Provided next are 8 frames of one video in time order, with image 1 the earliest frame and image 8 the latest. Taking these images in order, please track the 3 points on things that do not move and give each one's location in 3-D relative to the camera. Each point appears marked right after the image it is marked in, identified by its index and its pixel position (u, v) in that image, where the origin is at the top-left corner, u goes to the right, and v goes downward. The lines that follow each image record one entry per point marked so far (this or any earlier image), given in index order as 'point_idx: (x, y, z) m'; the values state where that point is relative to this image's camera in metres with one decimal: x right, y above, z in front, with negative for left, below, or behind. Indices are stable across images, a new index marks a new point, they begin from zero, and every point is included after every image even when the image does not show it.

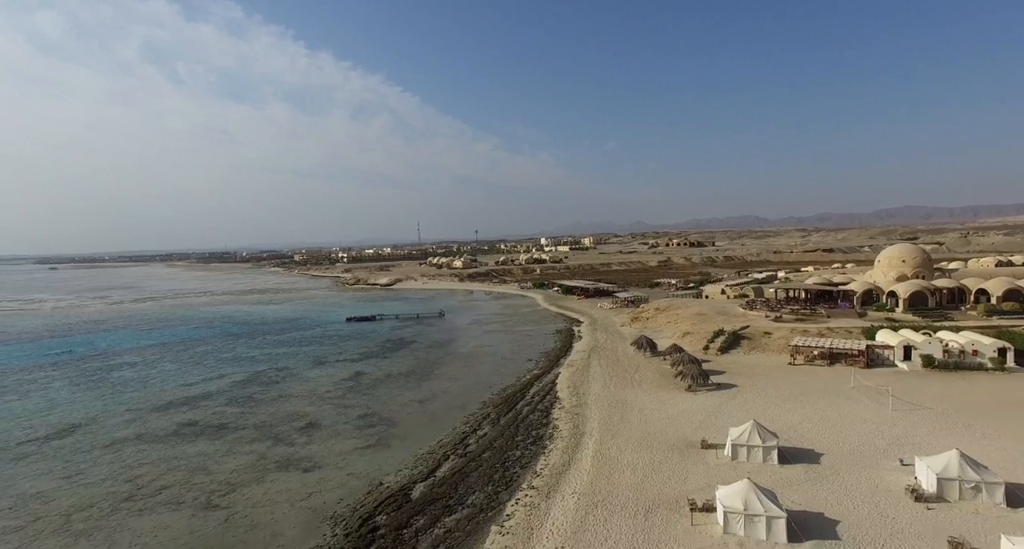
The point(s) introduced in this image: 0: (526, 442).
0: (+0.5, -5.4, +17.5) m
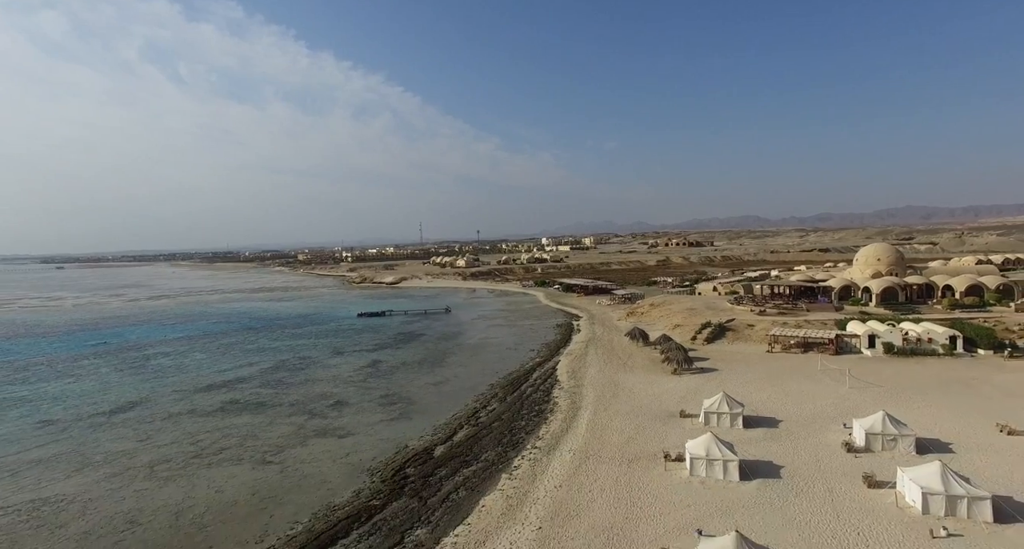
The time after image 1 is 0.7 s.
0: (+0.7, -5.2, +20.3) m
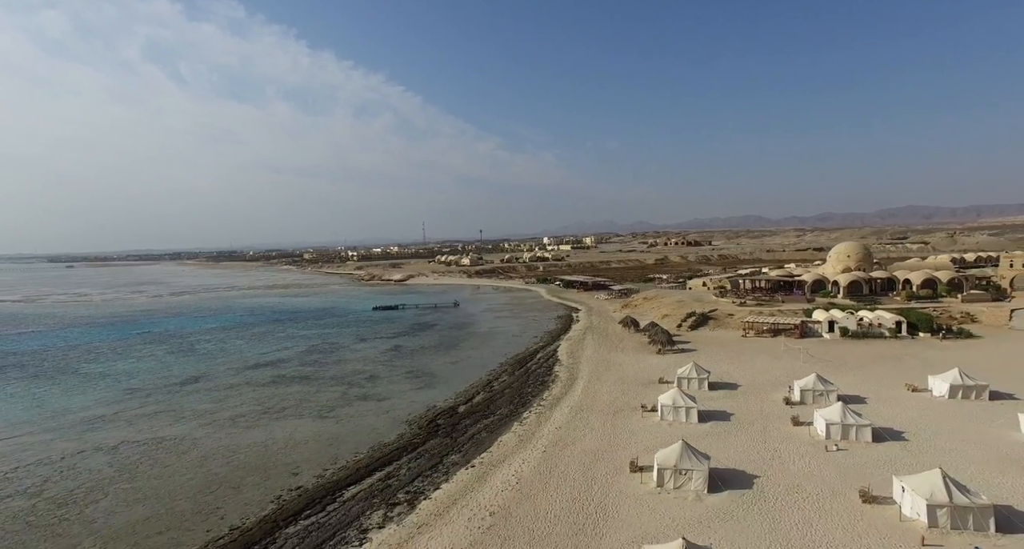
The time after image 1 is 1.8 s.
0: (+1.1, -4.9, +24.5) m
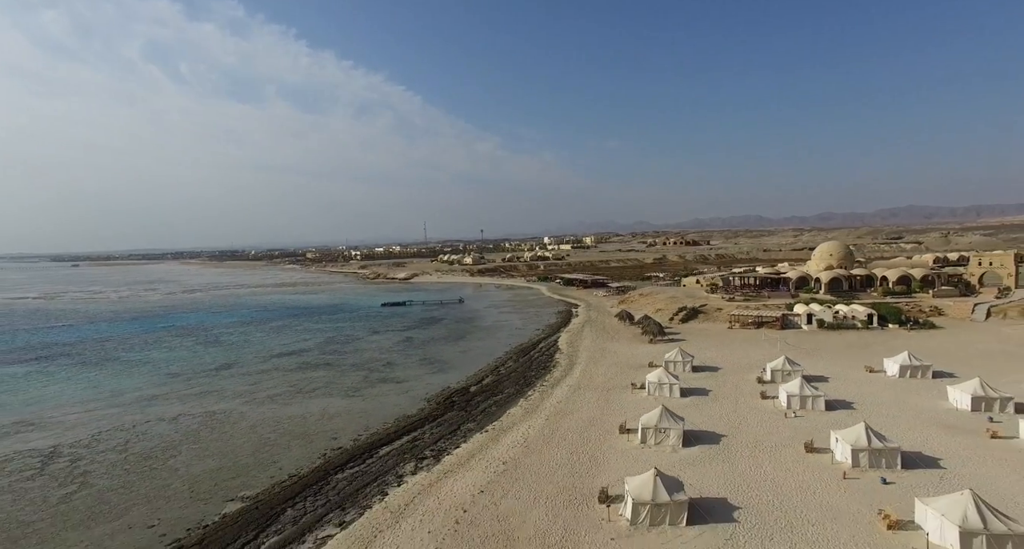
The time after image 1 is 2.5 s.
0: (+1.3, -4.7, +27.2) m
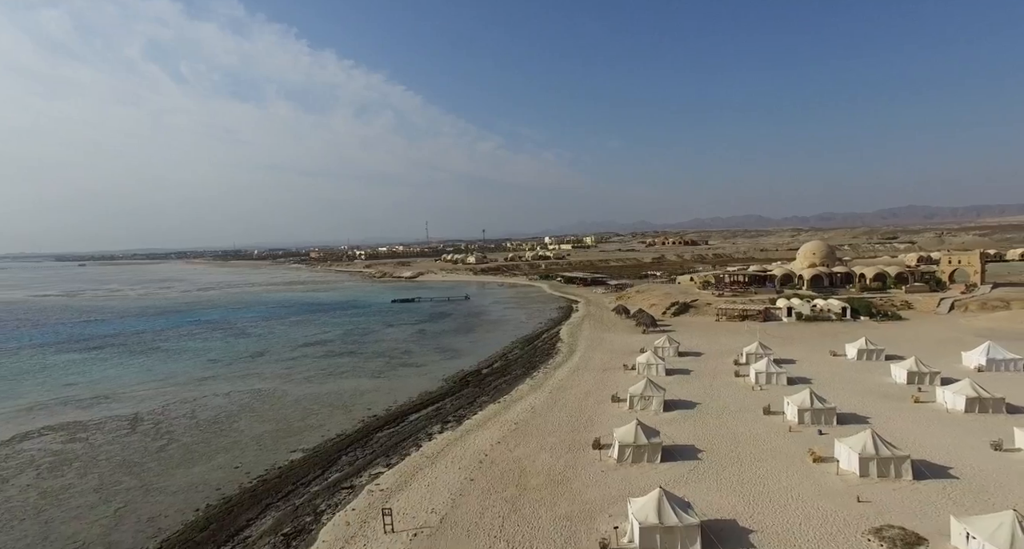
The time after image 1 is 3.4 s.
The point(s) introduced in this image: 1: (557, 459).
0: (+1.7, -4.4, +30.4) m
1: (+1.2, -5.1, +14.8) m
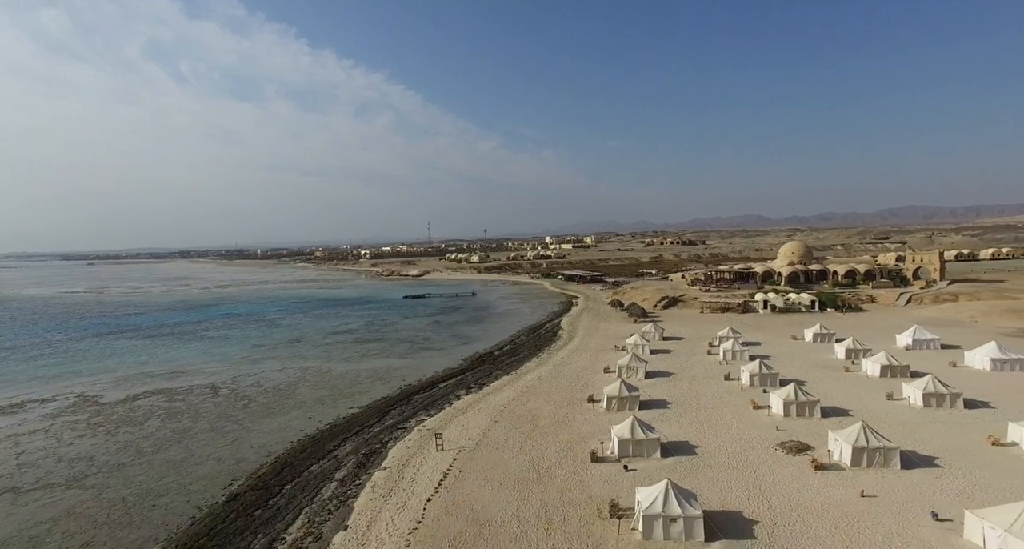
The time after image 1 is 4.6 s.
0: (+2.2, -4.2, +34.9) m
1: (+1.7, -4.8, +19.3) m
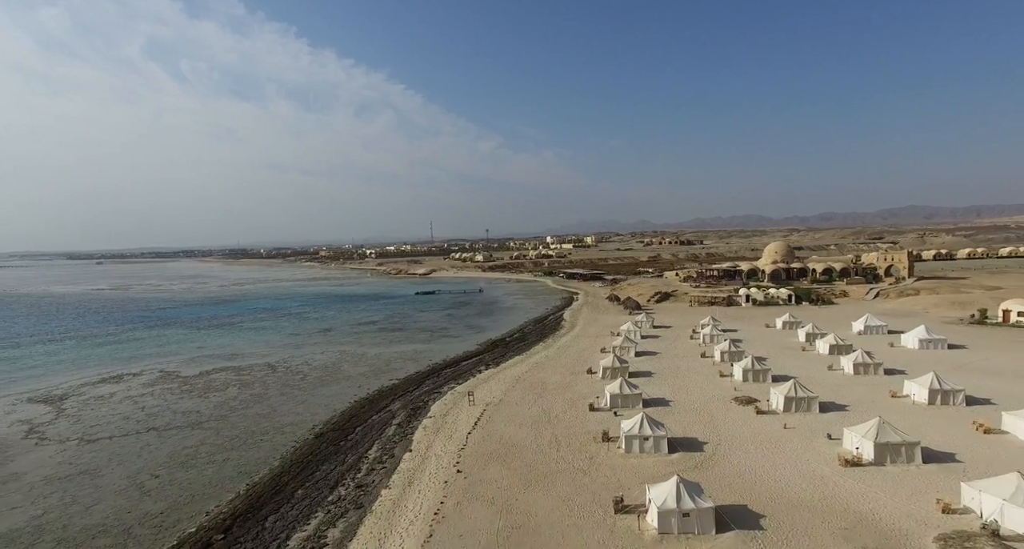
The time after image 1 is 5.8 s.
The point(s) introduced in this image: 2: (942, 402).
0: (+2.8, -3.9, +39.3) m
1: (+2.3, -4.6, +23.8) m
2: (+13.4, -4.0, +16.8) m
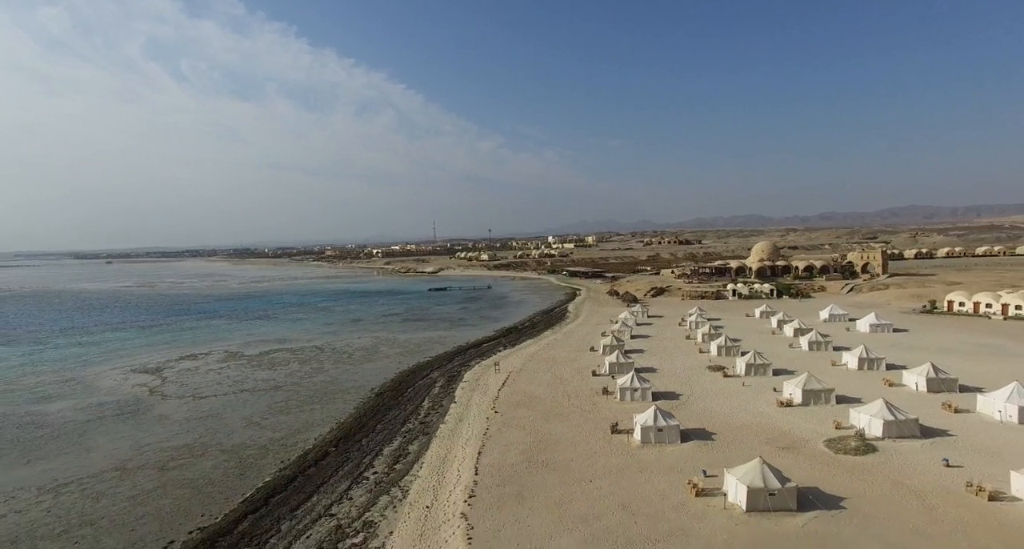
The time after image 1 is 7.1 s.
0: (+3.6, -3.6, +44.1) m
1: (+3.1, -4.3, +28.6) m
2: (+14.2, -3.7, +21.6) m
